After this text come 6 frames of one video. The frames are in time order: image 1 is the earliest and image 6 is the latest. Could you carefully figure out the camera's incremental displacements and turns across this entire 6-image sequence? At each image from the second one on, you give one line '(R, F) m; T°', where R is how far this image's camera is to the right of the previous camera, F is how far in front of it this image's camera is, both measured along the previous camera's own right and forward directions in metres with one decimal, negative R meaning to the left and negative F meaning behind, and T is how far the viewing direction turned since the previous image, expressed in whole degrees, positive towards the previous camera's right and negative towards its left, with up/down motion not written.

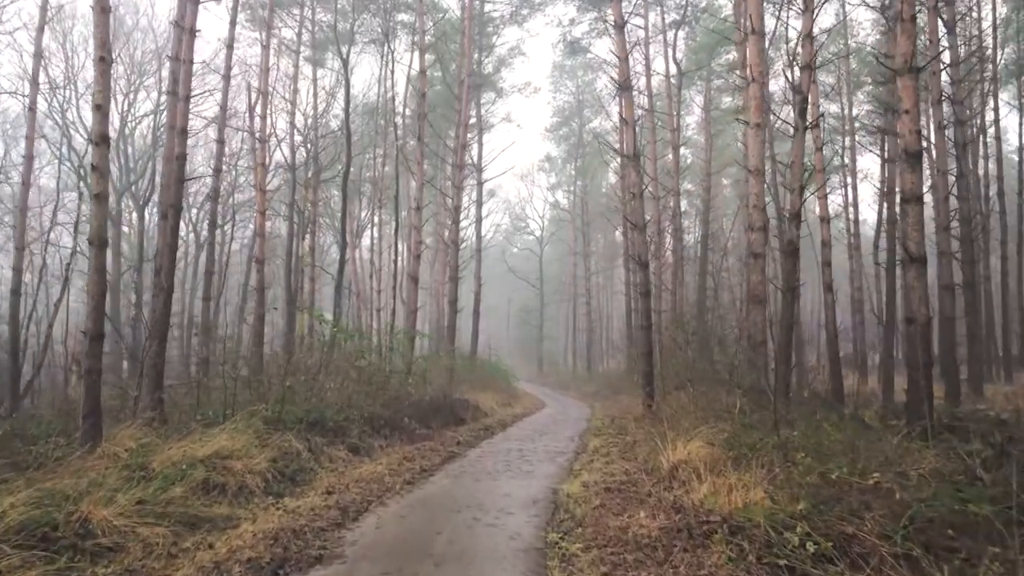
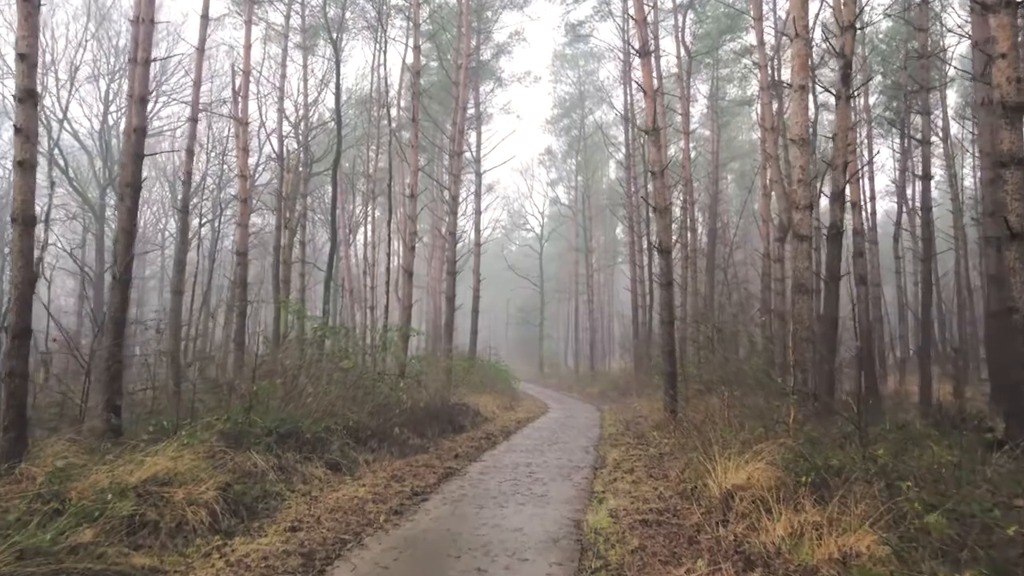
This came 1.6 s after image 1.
(-0.1, +1.2) m; 0°
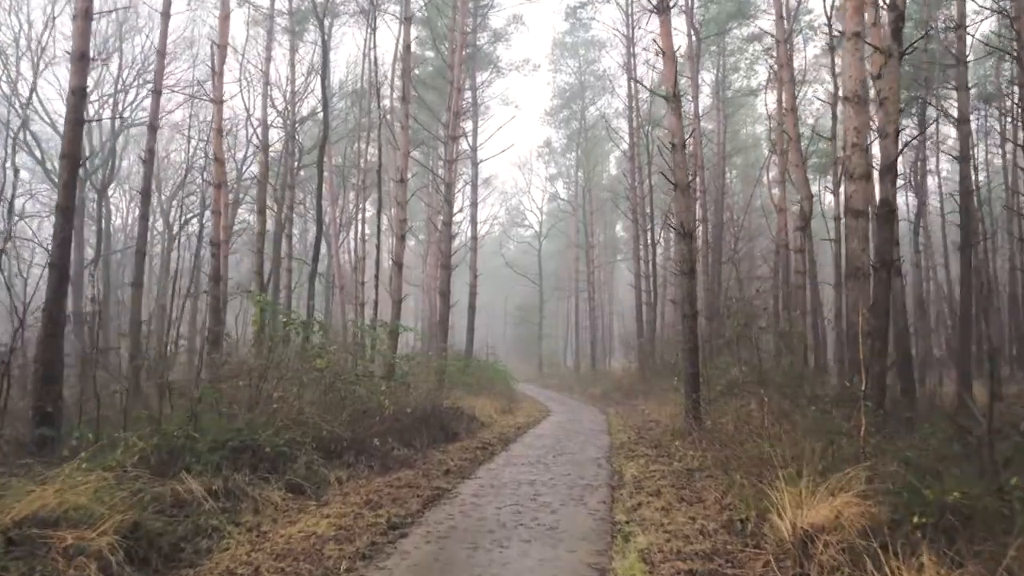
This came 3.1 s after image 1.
(0.0, +1.2) m; 0°
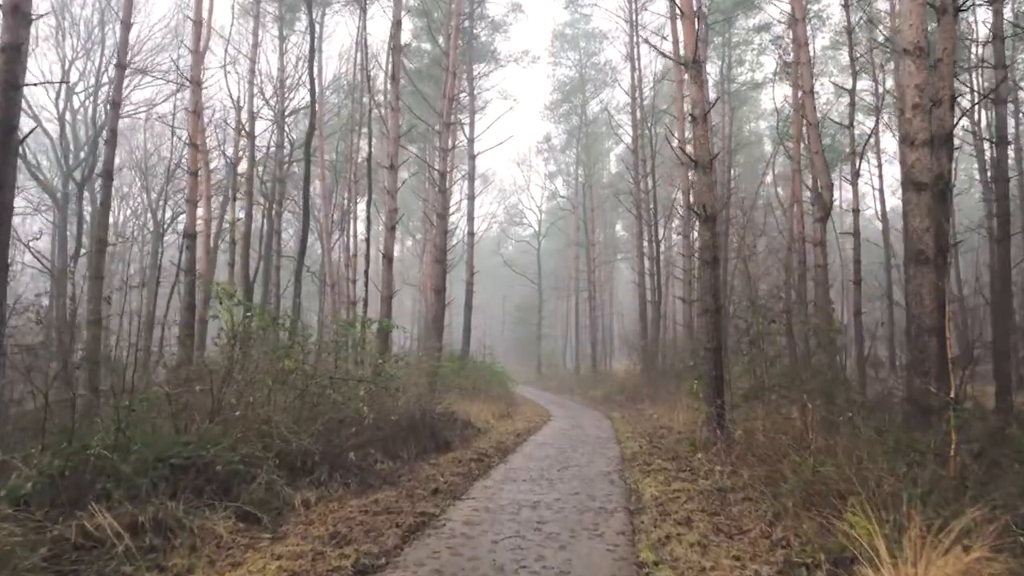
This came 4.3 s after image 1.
(0.0, +1.0) m; 0°
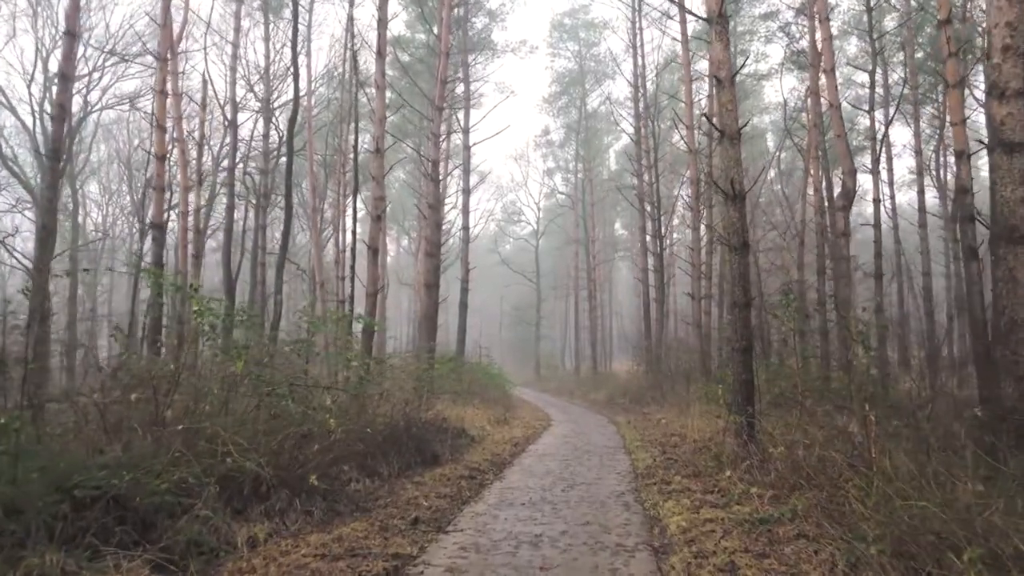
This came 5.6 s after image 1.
(0.0, +1.1) m; 0°
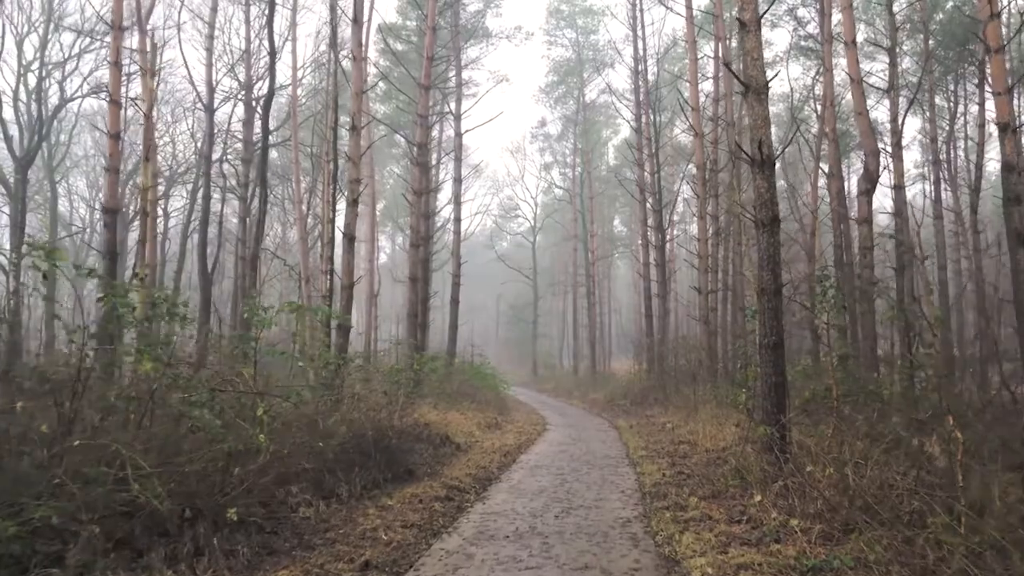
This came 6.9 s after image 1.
(+0.1, +1.1) m; 0°
